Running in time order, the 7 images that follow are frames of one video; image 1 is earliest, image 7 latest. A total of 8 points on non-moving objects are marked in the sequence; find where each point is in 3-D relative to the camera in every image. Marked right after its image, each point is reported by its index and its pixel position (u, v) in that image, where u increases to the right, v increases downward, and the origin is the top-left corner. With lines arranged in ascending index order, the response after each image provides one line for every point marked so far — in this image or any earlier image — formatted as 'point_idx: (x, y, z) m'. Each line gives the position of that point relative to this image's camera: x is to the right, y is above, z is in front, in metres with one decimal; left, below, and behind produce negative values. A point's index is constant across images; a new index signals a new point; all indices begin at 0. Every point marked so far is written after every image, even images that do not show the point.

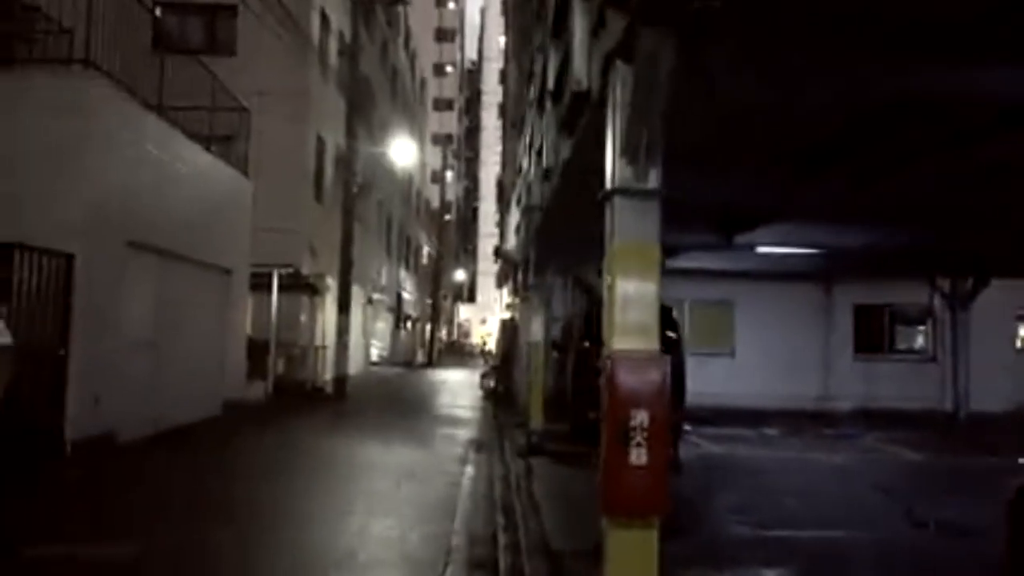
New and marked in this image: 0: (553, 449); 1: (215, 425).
0: (+0.7, -2.6, +16.7) m
1: (-4.8, -2.3, +17.5) m
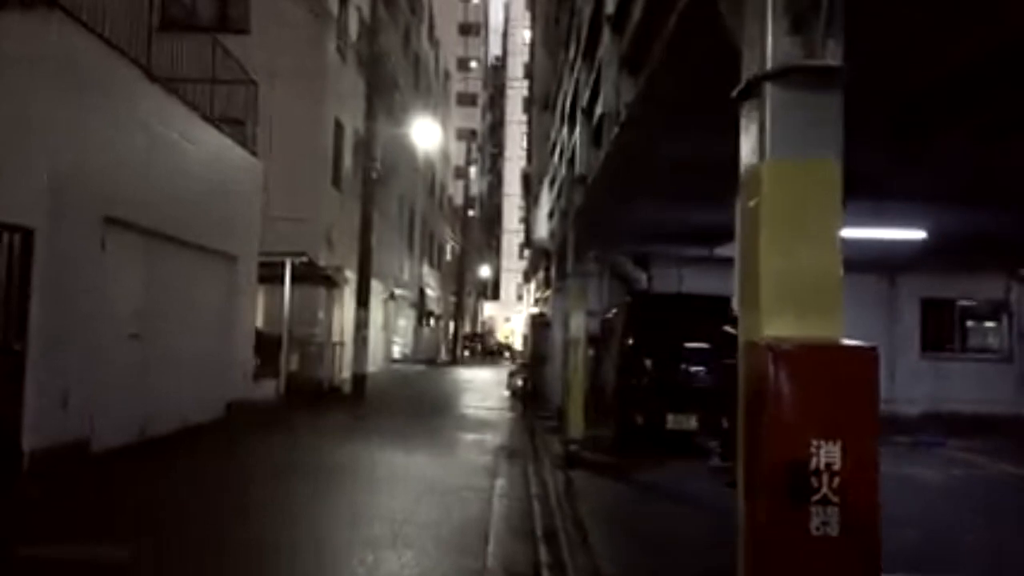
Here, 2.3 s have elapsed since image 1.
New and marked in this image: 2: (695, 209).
0: (+1.2, -2.4, +14.8) m
1: (-4.3, -2.1, +15.8) m
2: (+2.4, +1.5, +14.9) m
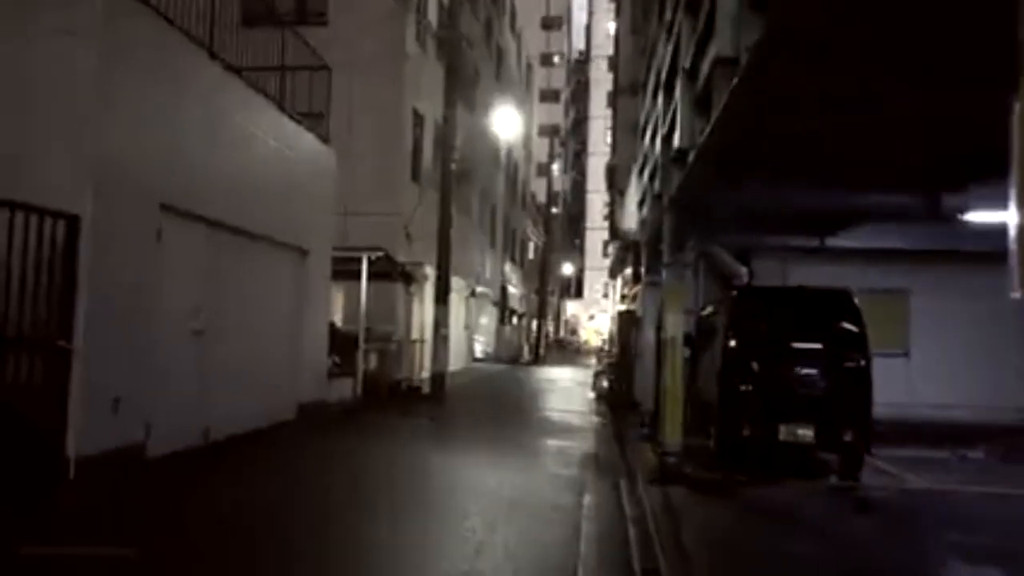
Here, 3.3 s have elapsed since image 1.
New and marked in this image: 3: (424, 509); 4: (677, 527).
0: (+2.3, -2.4, +13.5) m
1: (-3.1, -2.0, +14.9) m
2: (+3.6, +1.6, +13.5) m
3: (-0.8, -2.1, +10.4) m
4: (+1.5, -2.2, +10.0) m
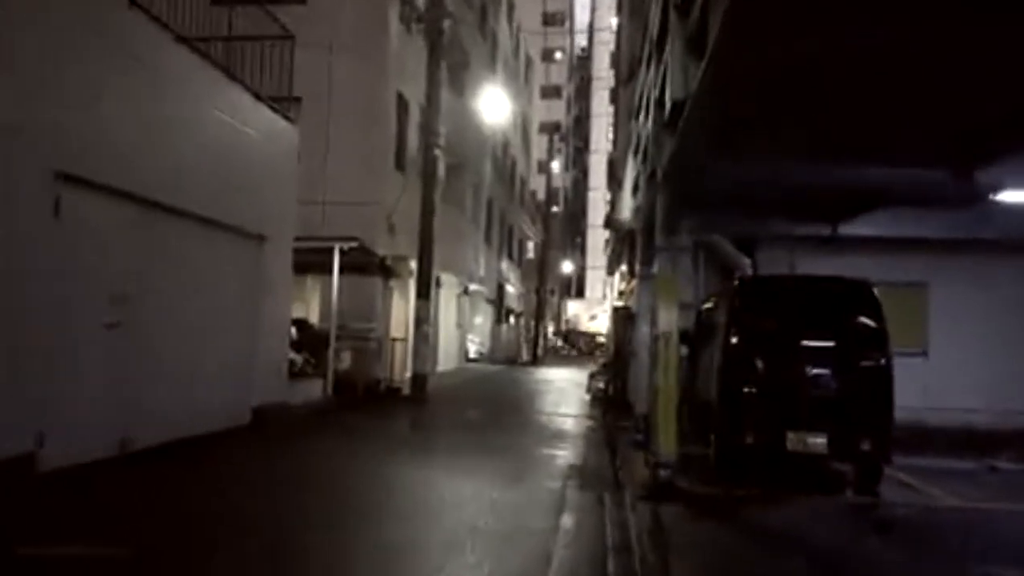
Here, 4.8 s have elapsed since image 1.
0: (+2.0, -2.2, +12.0) m
1: (-3.4, -1.9, +13.4) m
2: (+3.3, +1.7, +11.9) m
3: (-1.1, -2.0, +8.9) m
4: (+1.2, -2.1, +8.5) m
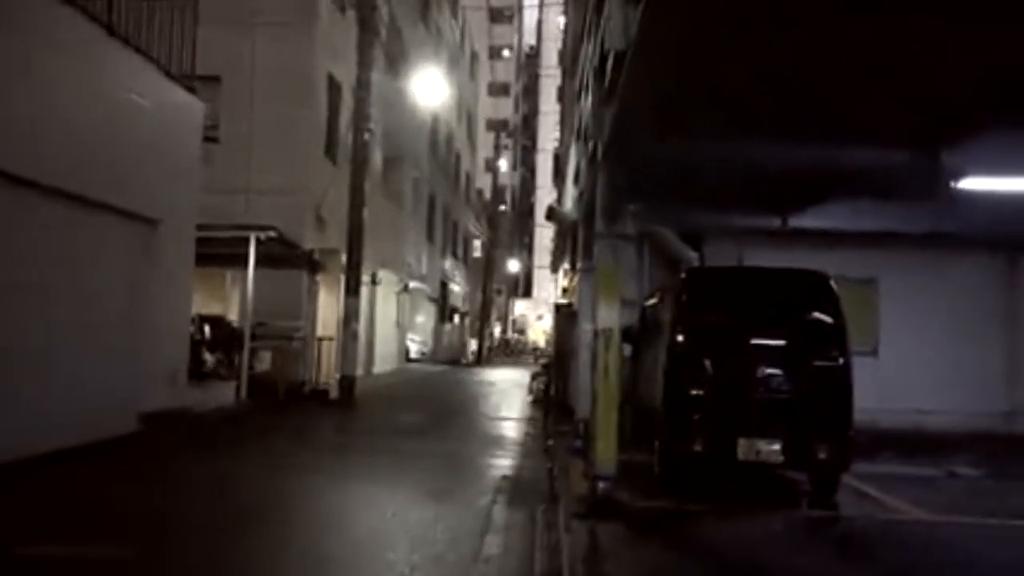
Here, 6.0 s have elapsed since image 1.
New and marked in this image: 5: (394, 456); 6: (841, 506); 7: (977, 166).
0: (+1.2, -2.2, +10.8) m
1: (-4.2, -1.8, +11.9) m
2: (+2.5, +1.8, +10.8) m
3: (-1.8, -1.9, +7.5) m
4: (+0.6, -2.0, +7.2) m
5: (-1.6, -2.2, +14.3) m
6: (+3.6, -2.4, +11.8) m
7: (+5.9, +1.5, +13.6) m
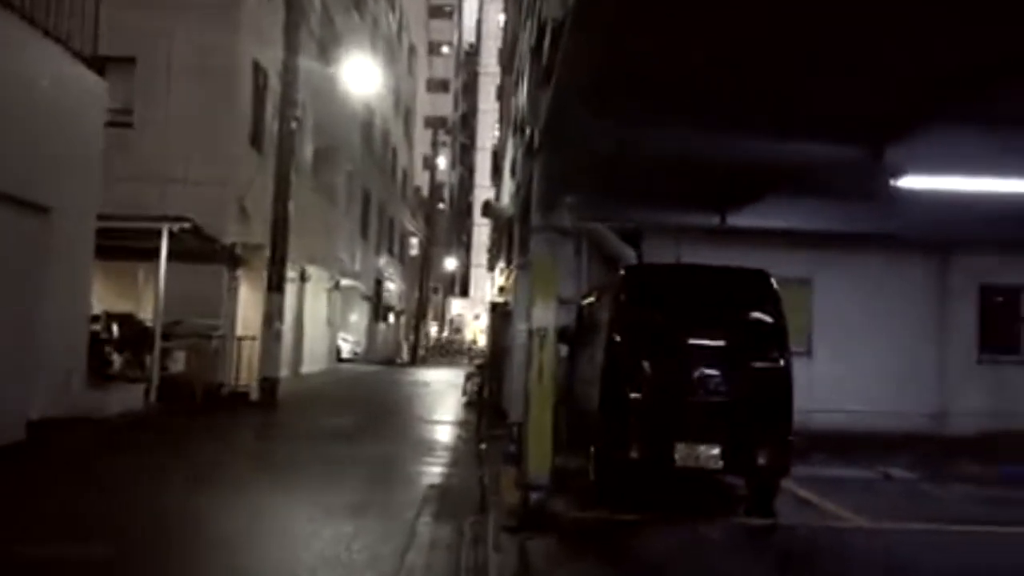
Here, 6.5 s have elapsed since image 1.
0: (+0.5, -2.1, +10.0) m
1: (-5.0, -1.7, +10.8) m
2: (+1.8, +1.8, +10.1) m
3: (-2.3, -1.9, +6.6) m
4: (+0.1, -2.0, +6.4) m
5: (-2.5, -2.2, +13.3) m
6: (+2.9, -2.4, +11.2) m
7: (+5.1, +1.5, +13.1) m
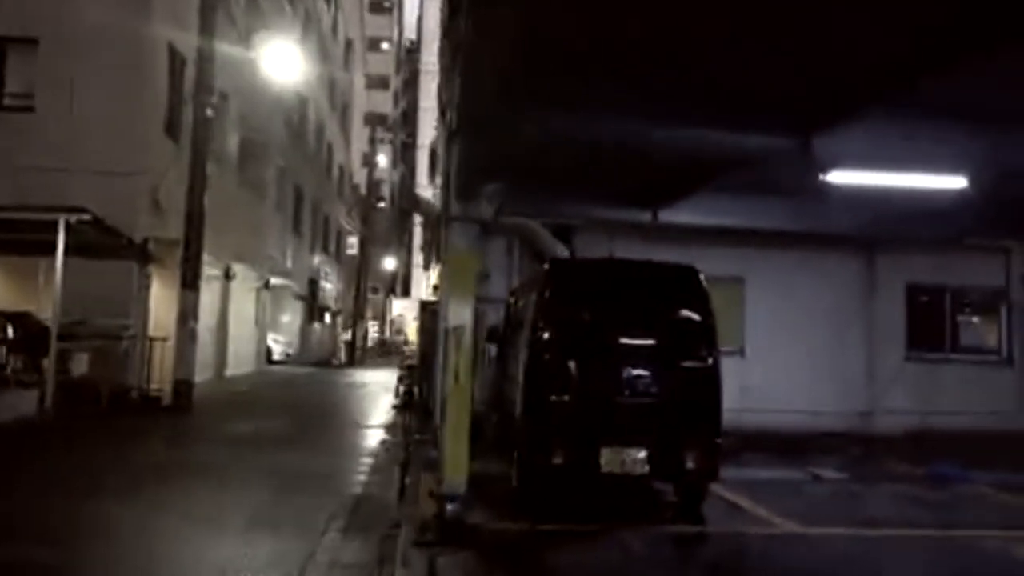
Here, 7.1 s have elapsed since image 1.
0: (-0.2, -2.1, +9.2) m
1: (-5.7, -1.7, +9.8) m
2: (+1.1, +1.9, +9.4) m
3: (-2.8, -1.8, +5.7) m
4: (-0.5, -1.9, +5.6) m
5: (-3.4, -2.2, +12.4) m
6: (+2.1, -2.3, +10.5) m
7: (+4.2, +1.6, +12.6) m
